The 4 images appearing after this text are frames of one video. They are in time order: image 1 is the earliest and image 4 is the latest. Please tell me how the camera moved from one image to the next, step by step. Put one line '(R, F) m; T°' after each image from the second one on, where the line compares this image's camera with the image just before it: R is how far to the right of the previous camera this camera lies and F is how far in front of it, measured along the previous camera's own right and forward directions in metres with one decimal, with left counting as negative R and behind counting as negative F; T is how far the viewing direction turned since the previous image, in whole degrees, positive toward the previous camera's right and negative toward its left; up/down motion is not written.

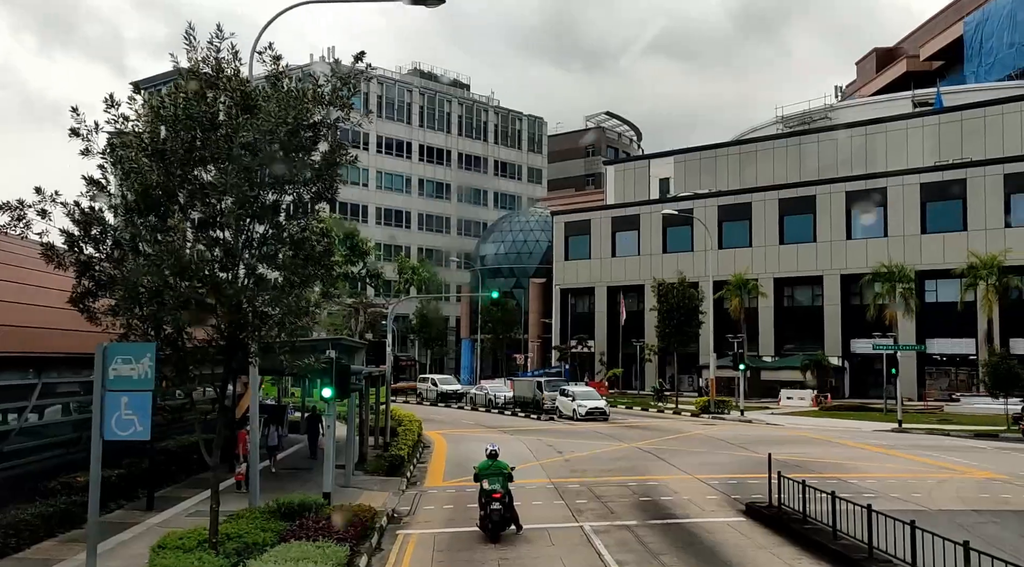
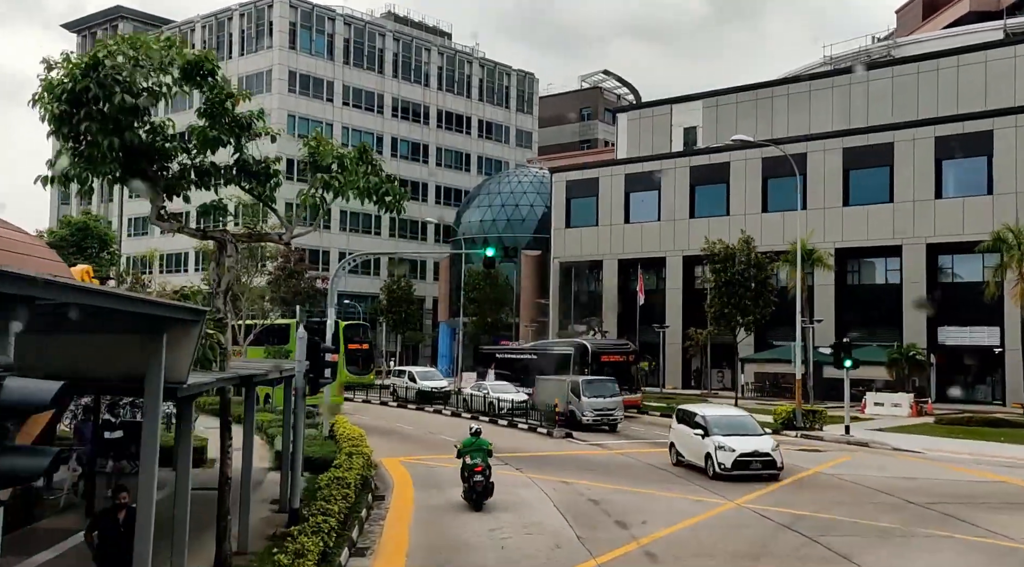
(-0.8, +13.8) m; +1°
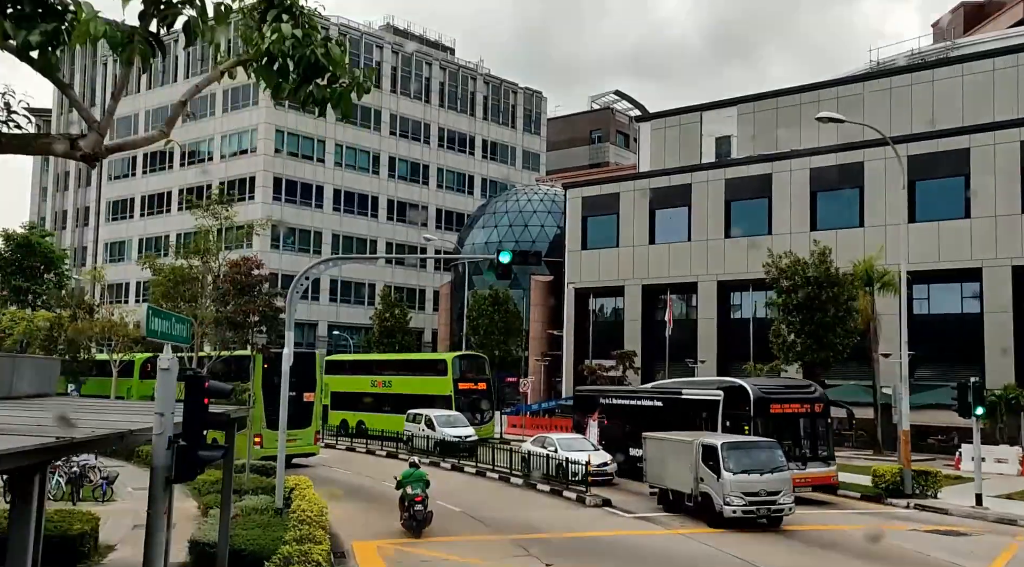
(-0.5, +7.2) m; 0°
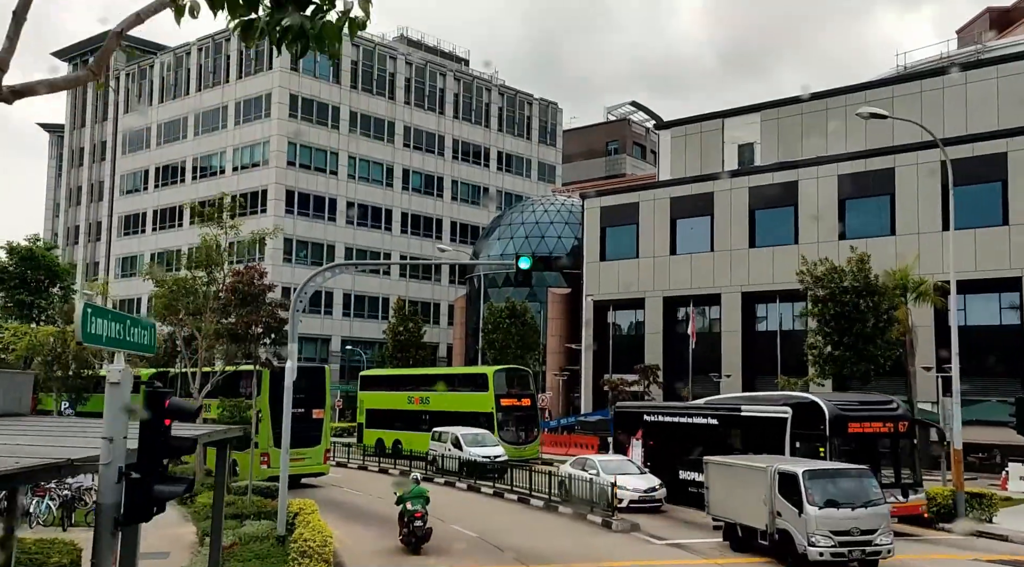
(-0.1, +1.5) m; -1°
